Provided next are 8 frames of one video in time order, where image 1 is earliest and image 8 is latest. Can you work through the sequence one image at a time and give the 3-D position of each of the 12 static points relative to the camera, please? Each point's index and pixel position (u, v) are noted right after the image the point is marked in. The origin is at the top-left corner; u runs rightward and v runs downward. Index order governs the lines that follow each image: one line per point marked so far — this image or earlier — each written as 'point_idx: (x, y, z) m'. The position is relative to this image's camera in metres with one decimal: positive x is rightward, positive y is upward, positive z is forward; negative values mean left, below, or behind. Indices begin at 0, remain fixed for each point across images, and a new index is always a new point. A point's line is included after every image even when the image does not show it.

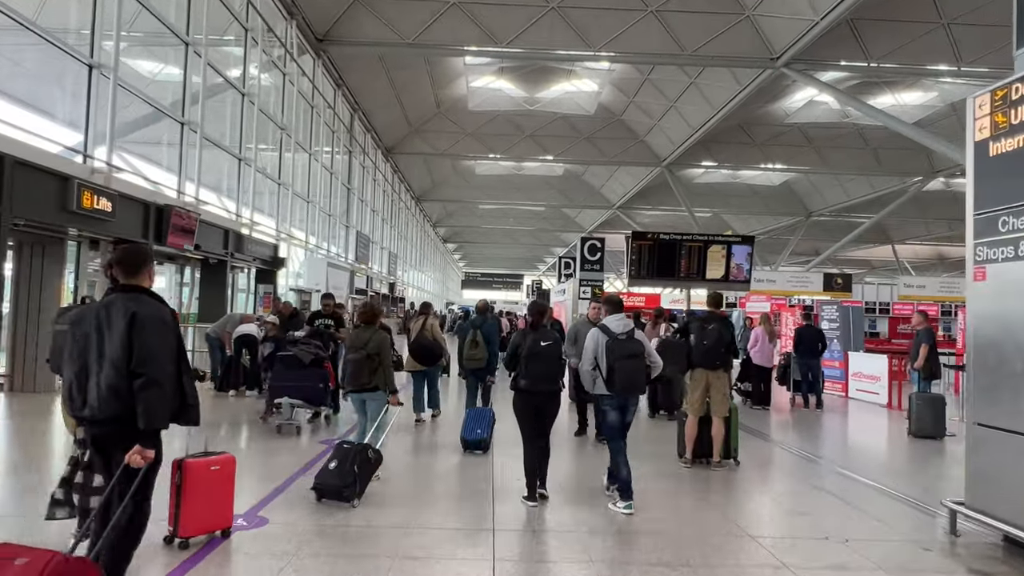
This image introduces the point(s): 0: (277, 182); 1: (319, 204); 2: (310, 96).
0: (-5.7, +2.6, +16.0) m
1: (-5.6, +2.4, +19.4) m
2: (-5.4, +5.1, +17.9) m
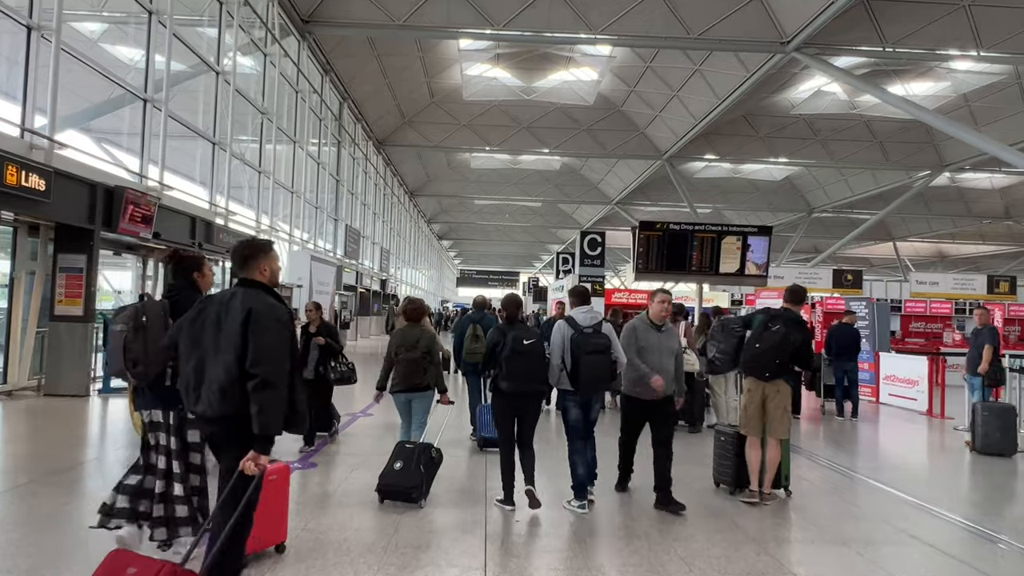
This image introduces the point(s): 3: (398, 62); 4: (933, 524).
0: (-5.7, +2.7, +15.0) m
1: (-5.7, +2.5, +18.4) m
2: (-5.4, +5.2, +16.9) m
3: (-3.3, +6.6, +19.8) m
4: (+3.4, -1.9, +5.5) m
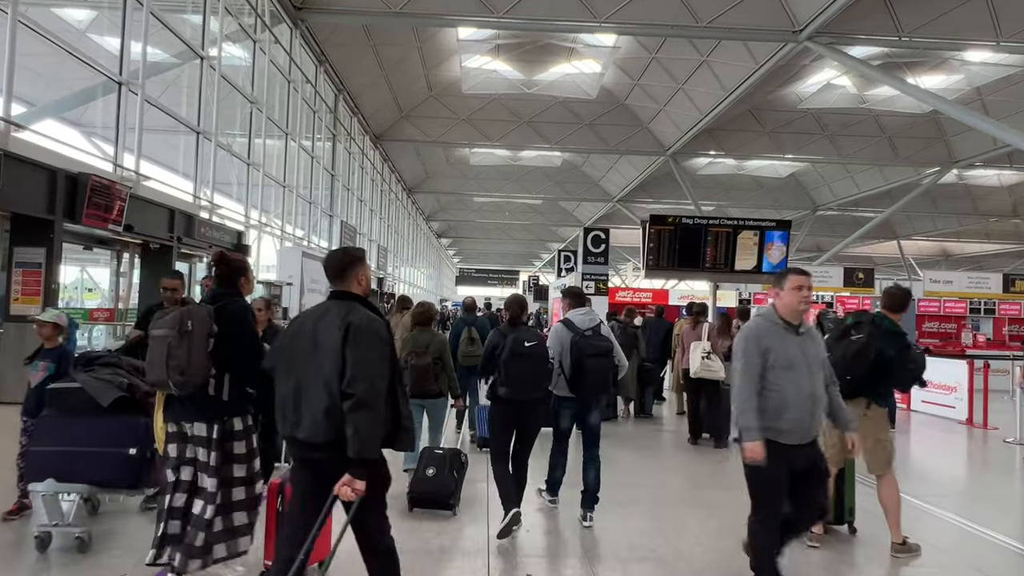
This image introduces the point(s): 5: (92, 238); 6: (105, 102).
0: (-5.7, +2.7, +14.4) m
1: (-5.6, +2.5, +17.8) m
2: (-5.4, +5.2, +16.3) m
3: (-3.3, +6.7, +19.2) m
4: (+3.5, -1.9, +4.9) m
5: (-5.1, +0.6, +8.1) m
6: (-6.0, +2.7, +10.0) m
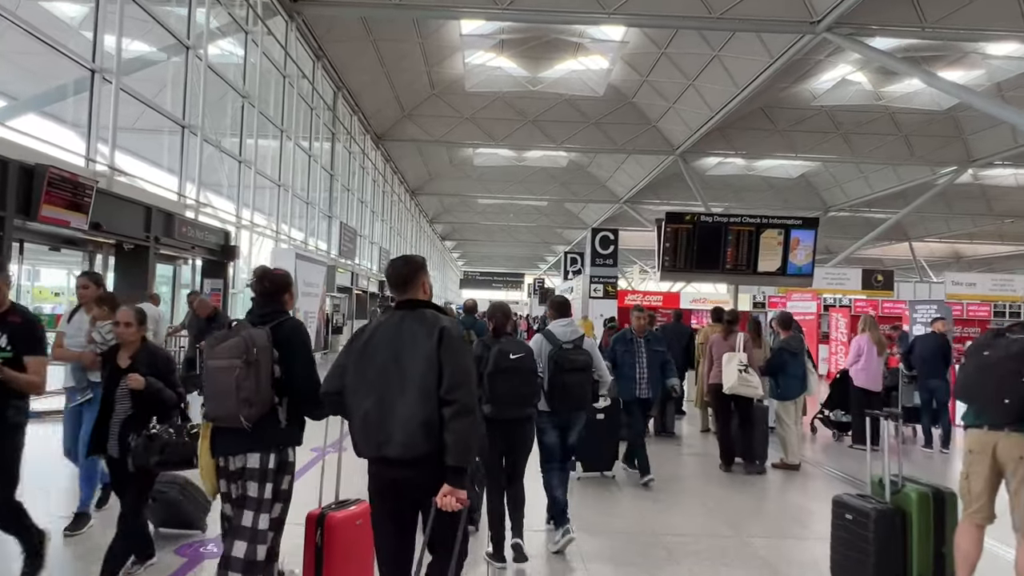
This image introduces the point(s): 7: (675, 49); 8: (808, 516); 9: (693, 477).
0: (-5.6, +2.6, +13.8) m
1: (-5.5, +2.4, +17.2) m
2: (-5.3, +5.1, +15.6) m
3: (-3.2, +6.6, +18.6) m
4: (+3.5, -1.9, +4.2) m
5: (-5.0, +0.6, +7.5) m
6: (-5.9, +2.7, +9.4) m
7: (+4.6, +6.7, +18.9) m
8: (+2.6, -2.0, +6.1) m
9: (+2.0, -2.0, +7.3) m
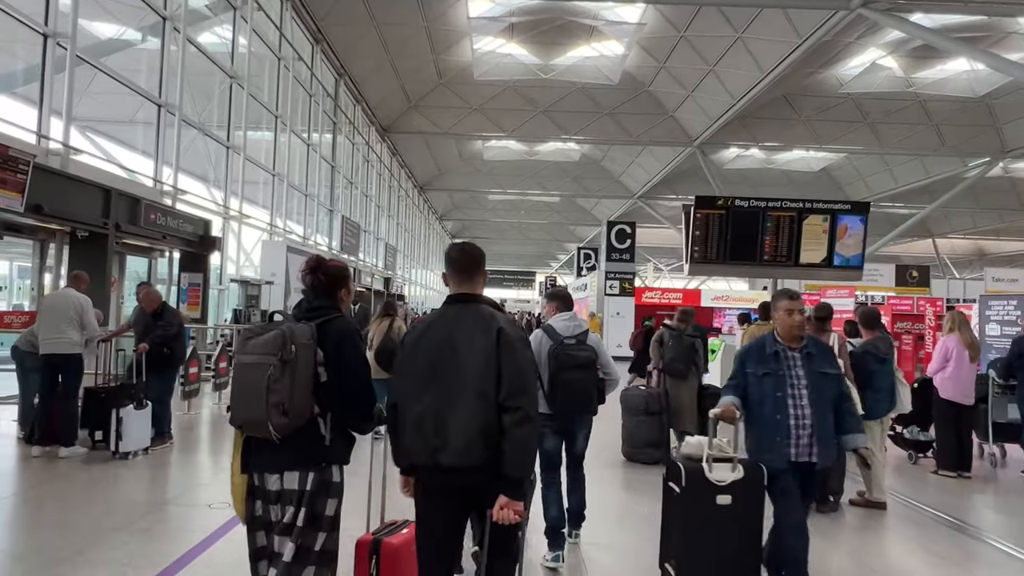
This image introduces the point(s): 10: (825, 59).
0: (-5.4, +2.7, +12.8) m
1: (-5.3, +2.5, +16.3) m
2: (-5.1, +5.2, +14.7) m
3: (-2.9, +6.6, +17.6) m
4: (+3.5, -1.9, +3.1) m
5: (-4.9, +0.6, +6.6) m
6: (-5.8, +2.7, +8.5) m
7: (+4.8, +6.8, +17.8) m
8: (+2.7, -1.9, +5.0) m
9: (+2.0, -1.9, +6.3) m
10: (+8.8, +6.5, +19.0) m
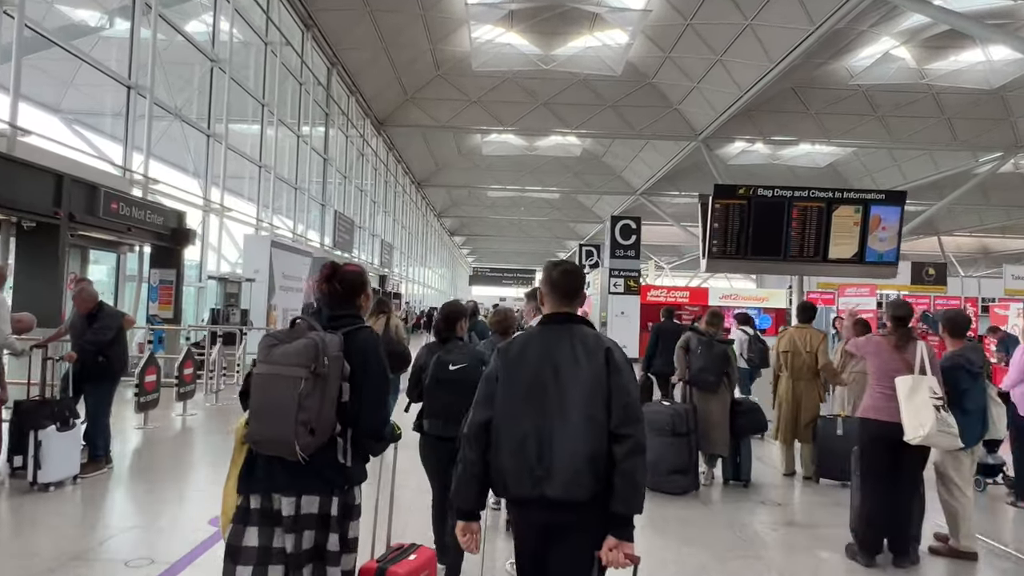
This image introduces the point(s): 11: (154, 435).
0: (-5.4, +2.7, +12.1) m
1: (-5.3, +2.6, +15.5) m
2: (-5.1, +5.3, +14.0) m
3: (-2.9, +6.7, +16.9) m
4: (+3.5, -1.8, +2.4) m
5: (-4.9, +0.7, +5.8) m
6: (-5.8, +2.8, +7.8) m
7: (+4.8, +6.8, +17.1) m
8: (+2.7, -1.9, +4.3) m
9: (+2.0, -1.9, +5.6) m
10: (+8.8, +6.5, +18.3) m
11: (-3.6, -1.5, +6.7) m
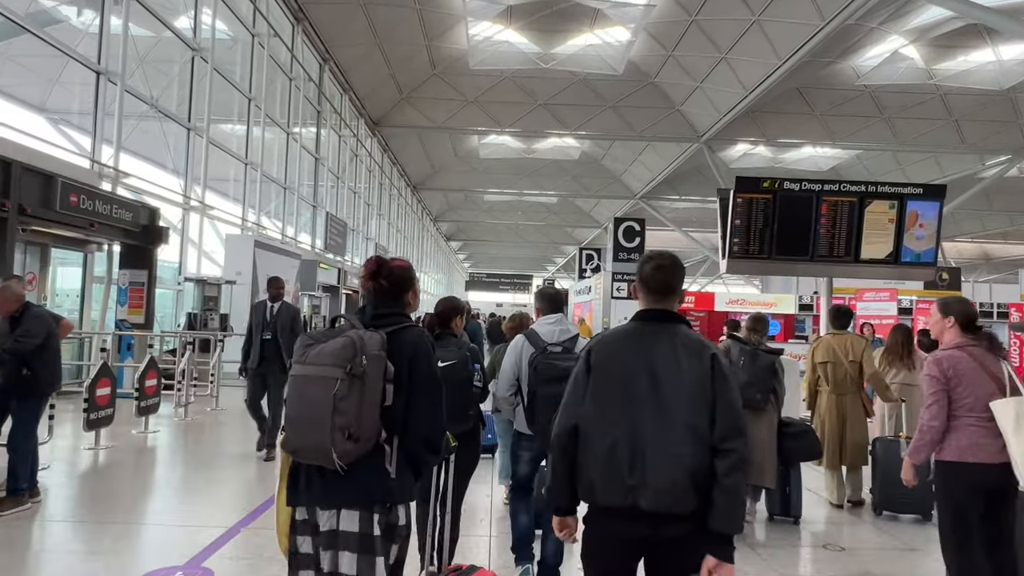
0: (-5.4, +2.7, +11.5) m
1: (-5.3, +2.5, +14.9) m
2: (-5.1, +5.2, +13.3) m
3: (-2.9, +6.6, +16.3) m
4: (+3.6, -1.8, +1.8) m
5: (-4.9, +0.6, +5.2) m
6: (-5.8, +2.8, +7.1) m
7: (+4.8, +6.7, +16.5) m
8: (+2.7, -1.9, +3.7) m
9: (+2.1, -1.9, +4.9) m
10: (+8.8, +6.4, +17.8) m
11: (-3.5, -1.5, +6.0) m
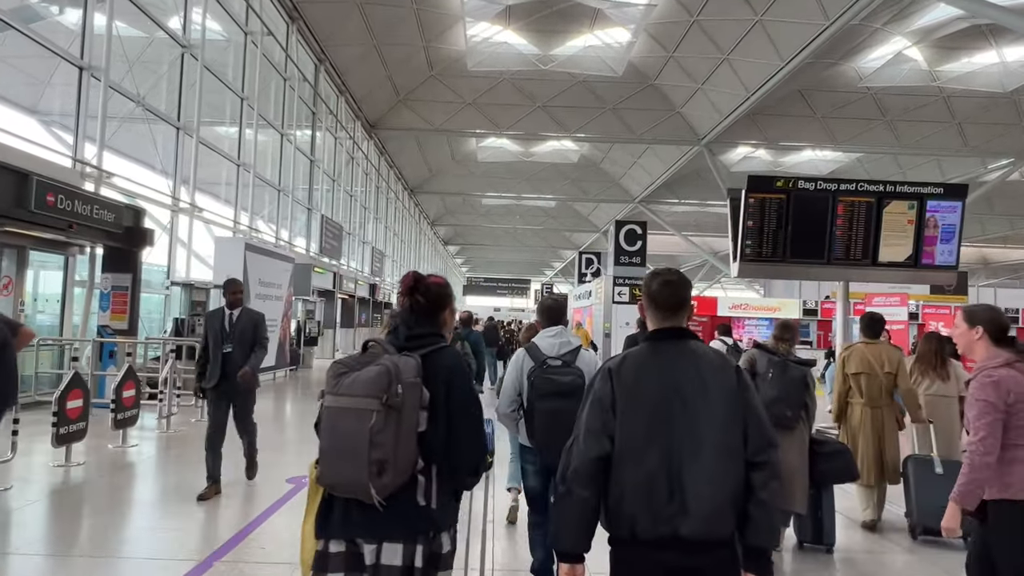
0: (-5.4, +2.6, +11.1) m
1: (-5.3, +2.4, +14.6) m
2: (-5.1, +5.1, +13.0) m
3: (-3.0, +6.5, +16.0) m
4: (+3.6, -1.8, +1.4) m
5: (-4.9, +0.6, +4.8) m
6: (-5.8, +2.7, +6.8) m
7: (+4.8, +6.6, +16.3) m
8: (+2.7, -1.9, +3.4) m
9: (+2.1, -2.0, +4.6) m
10: (+8.7, +6.2, +17.5) m
11: (-3.5, -1.5, +5.7) m
